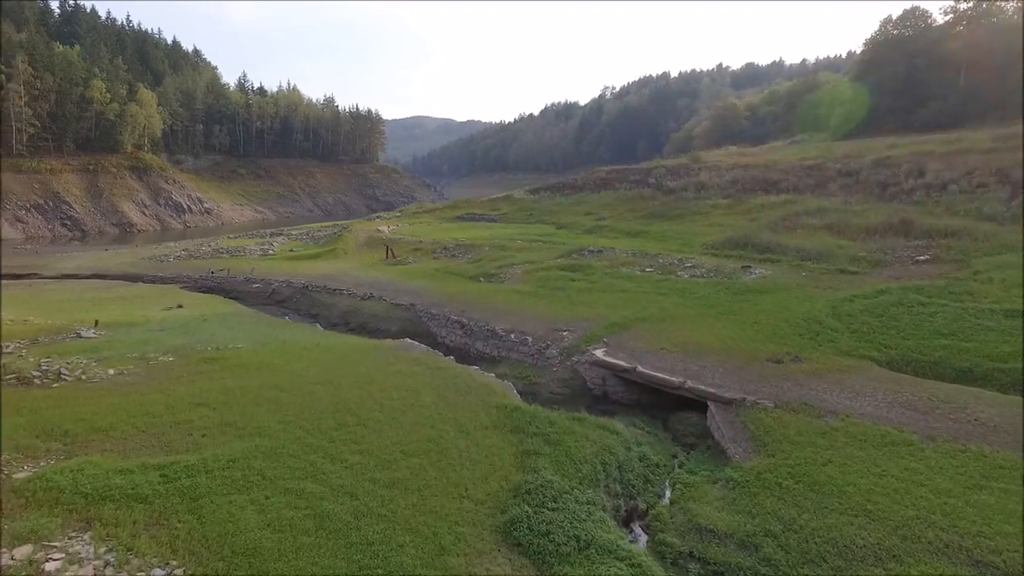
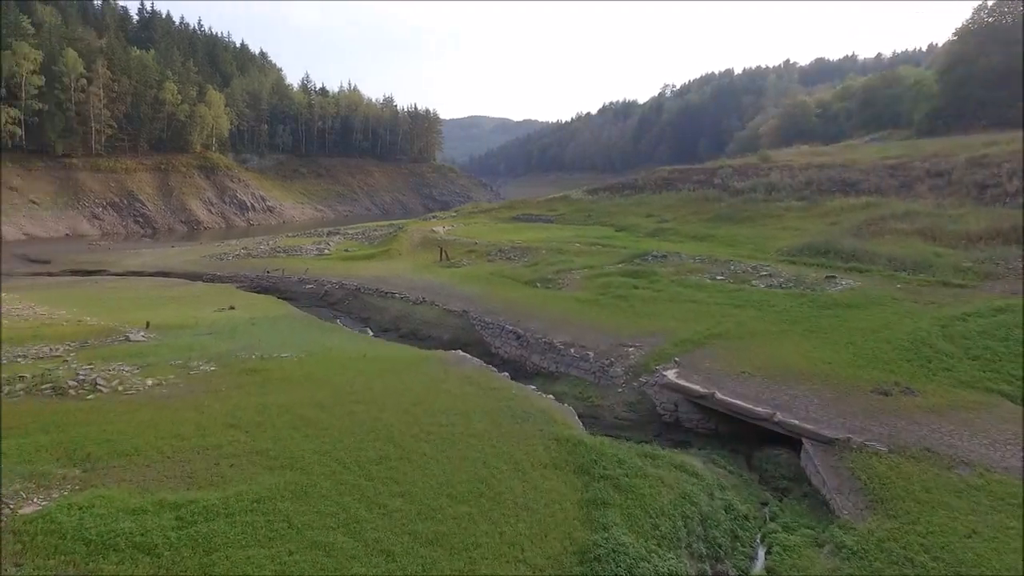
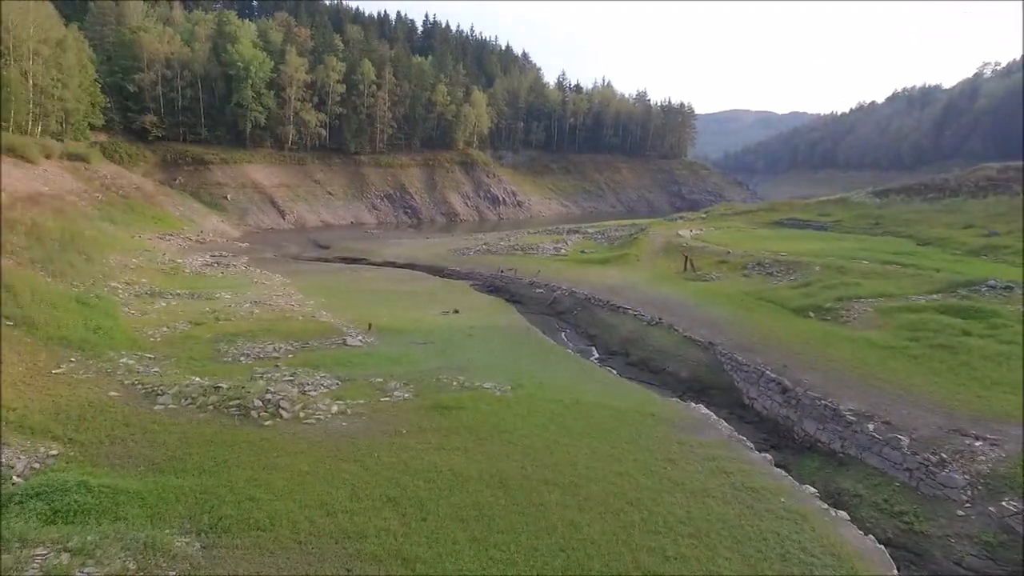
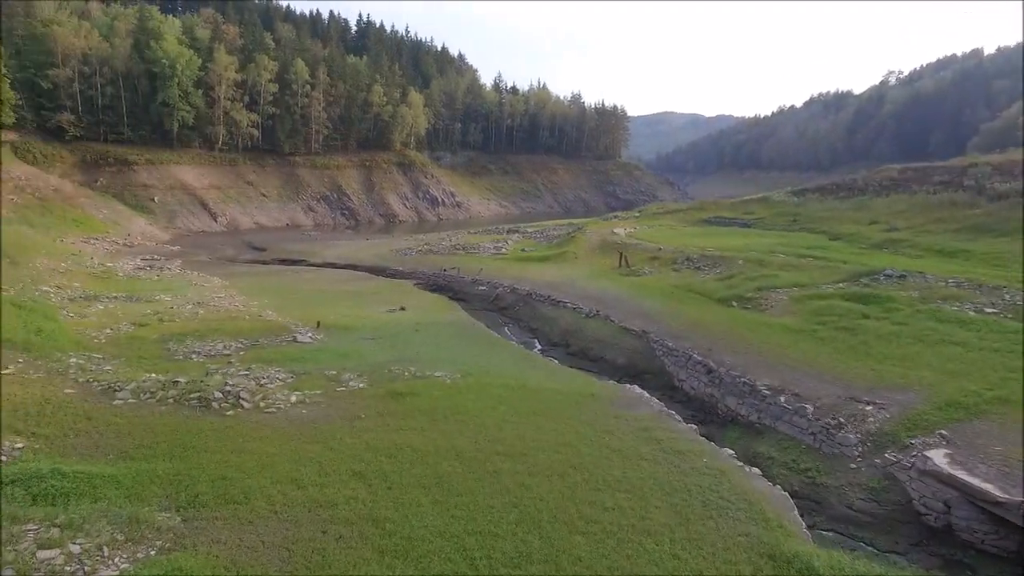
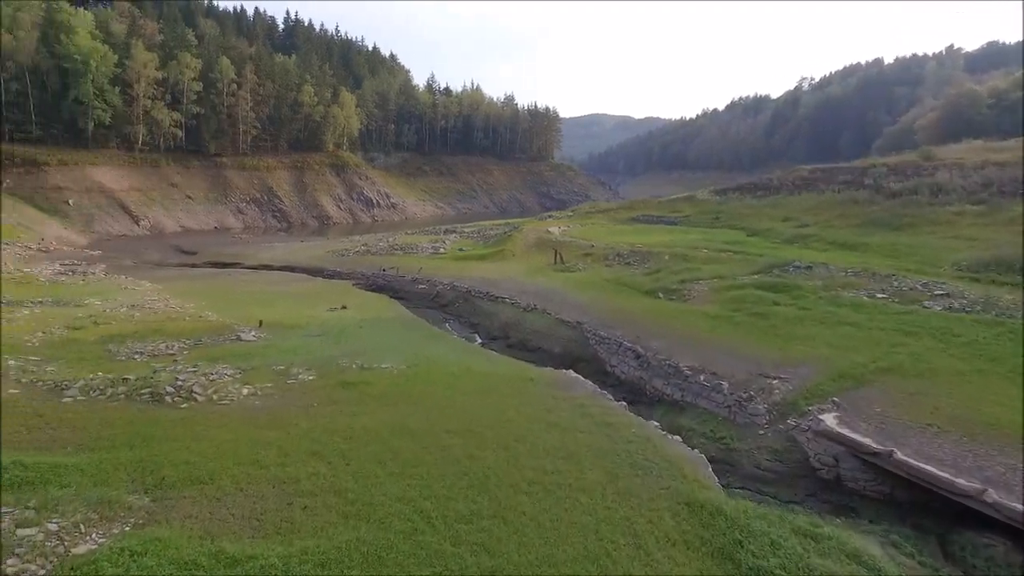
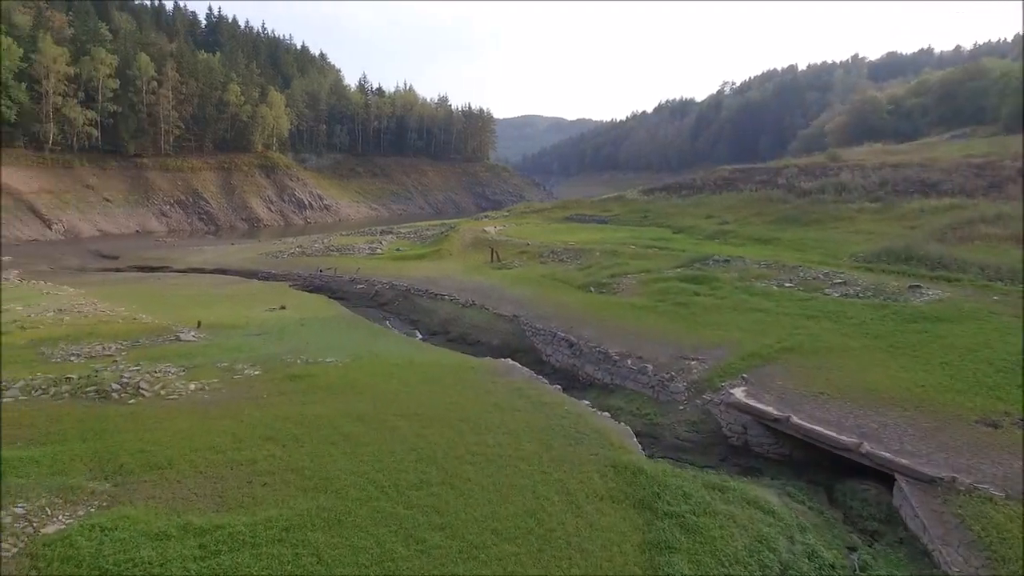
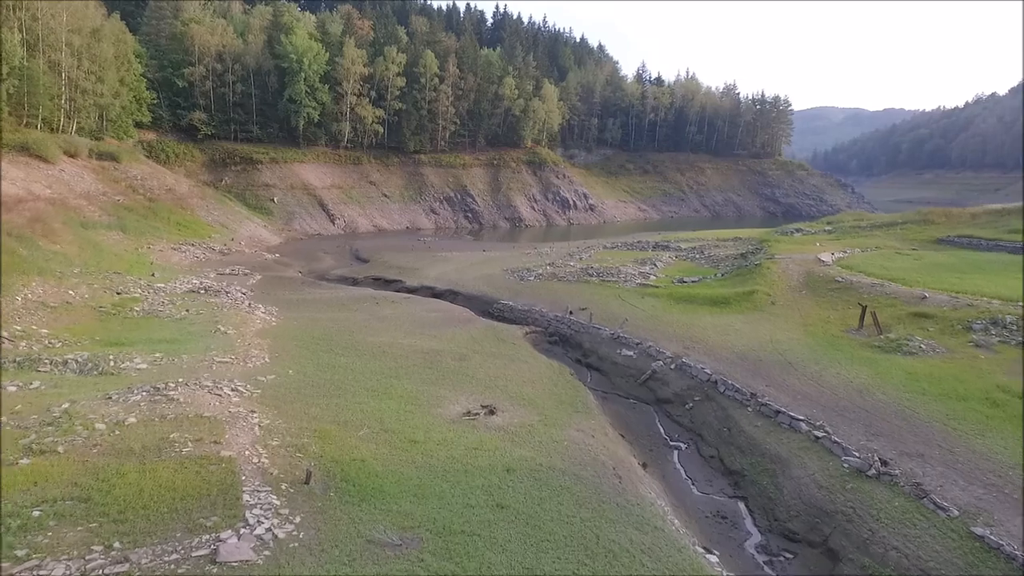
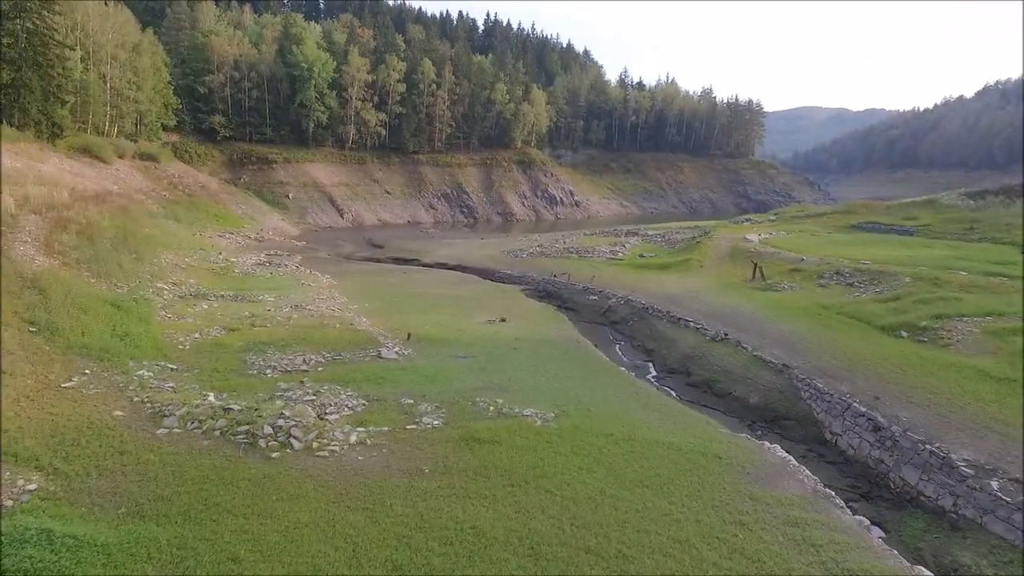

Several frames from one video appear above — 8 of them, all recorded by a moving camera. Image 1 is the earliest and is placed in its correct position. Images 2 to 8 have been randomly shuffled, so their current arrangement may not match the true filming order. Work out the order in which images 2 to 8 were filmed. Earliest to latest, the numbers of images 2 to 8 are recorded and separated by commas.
2, 6, 5, 4, 3, 8, 7
